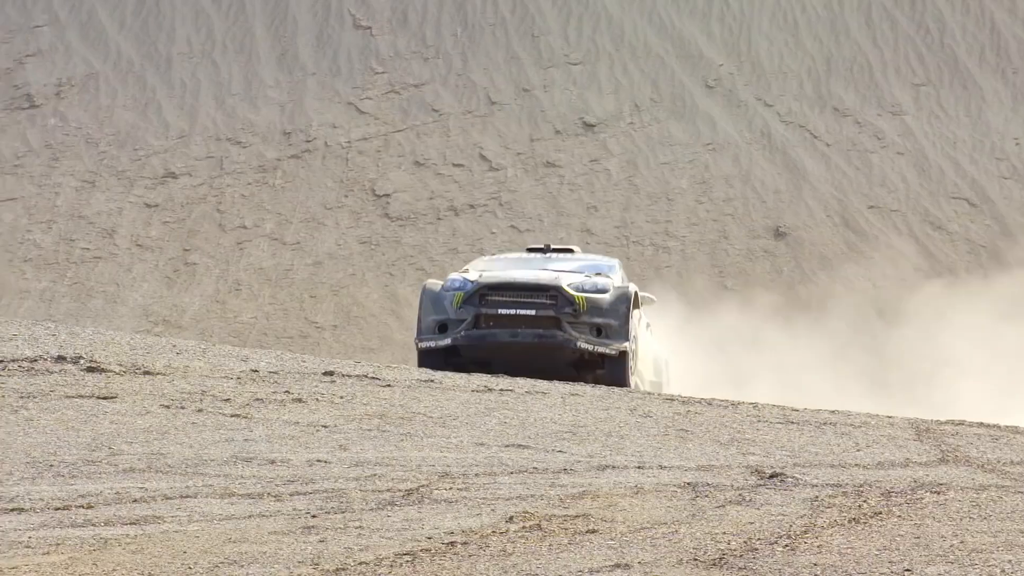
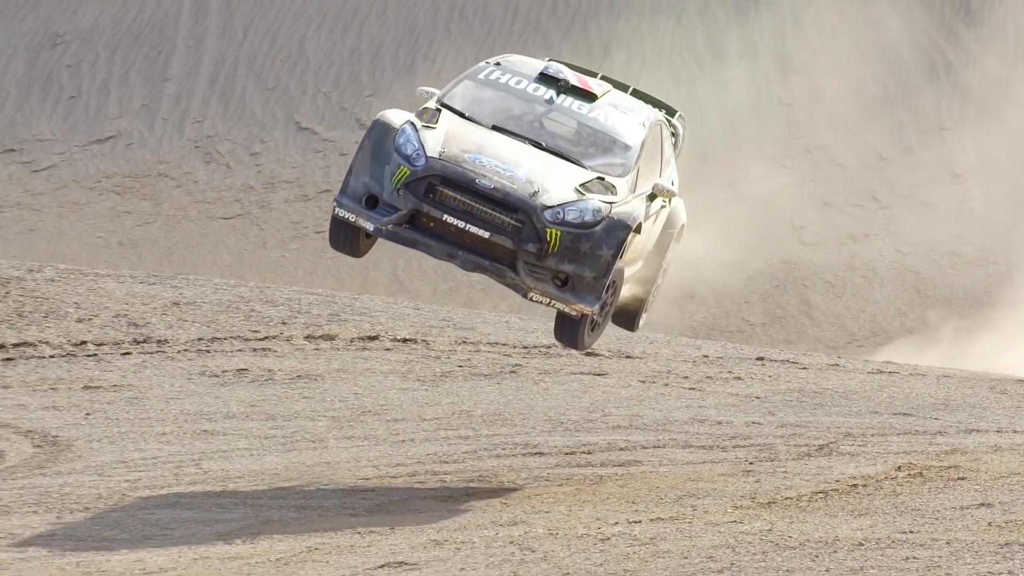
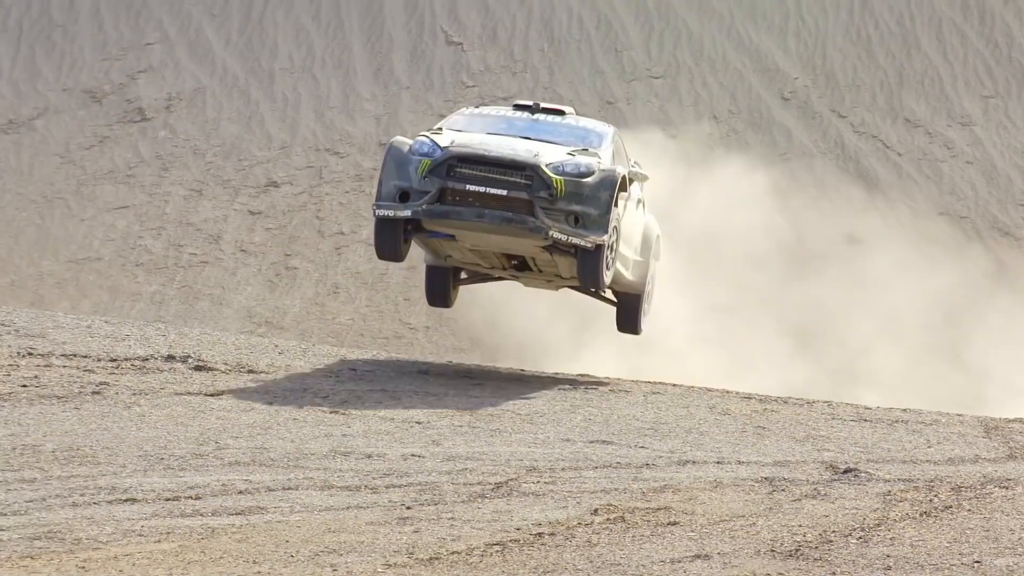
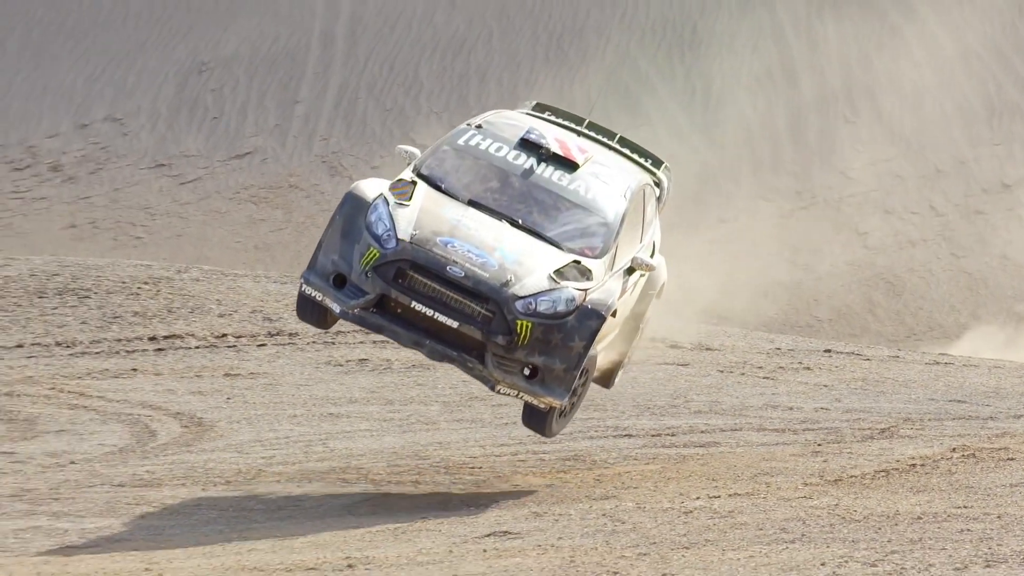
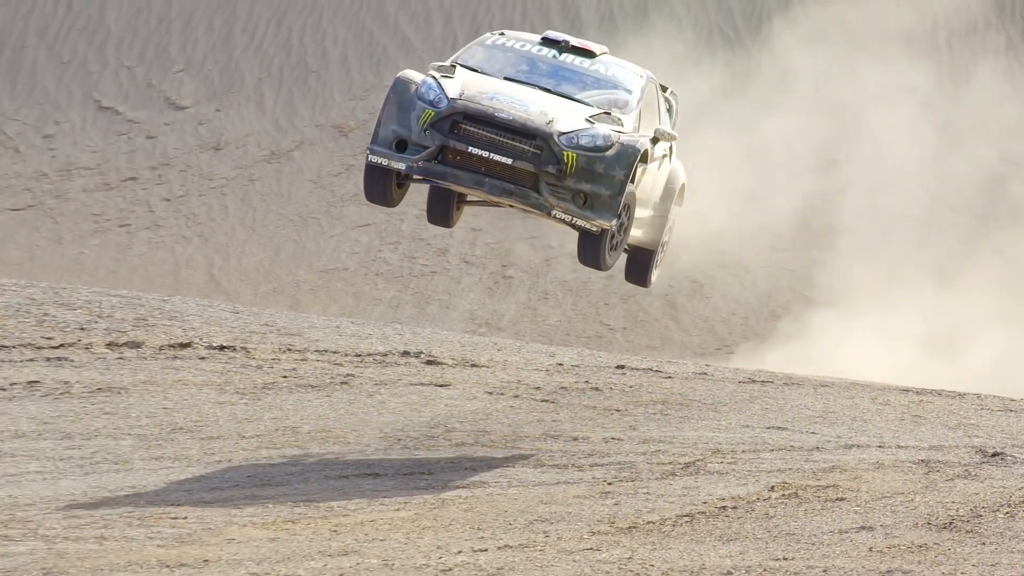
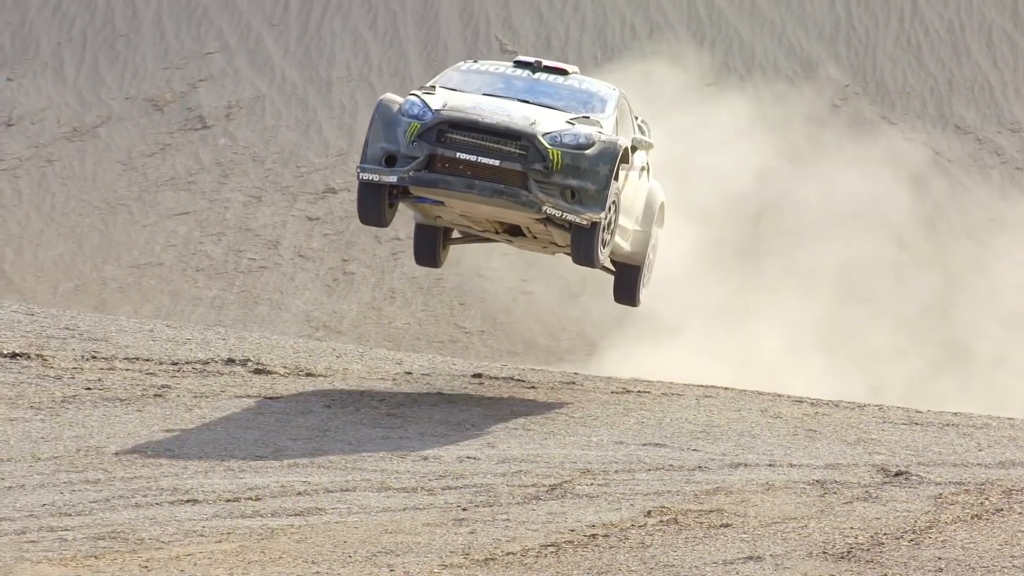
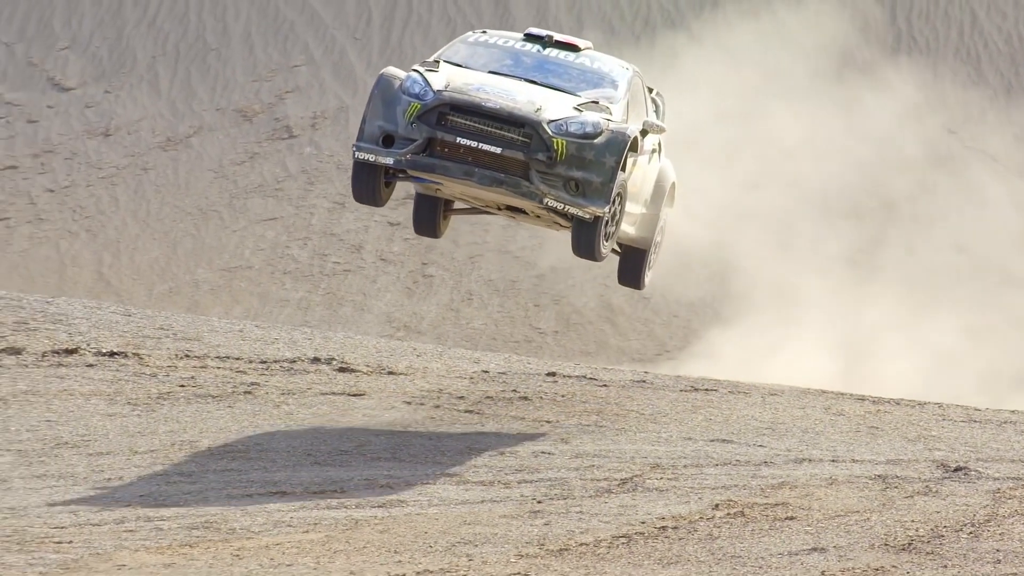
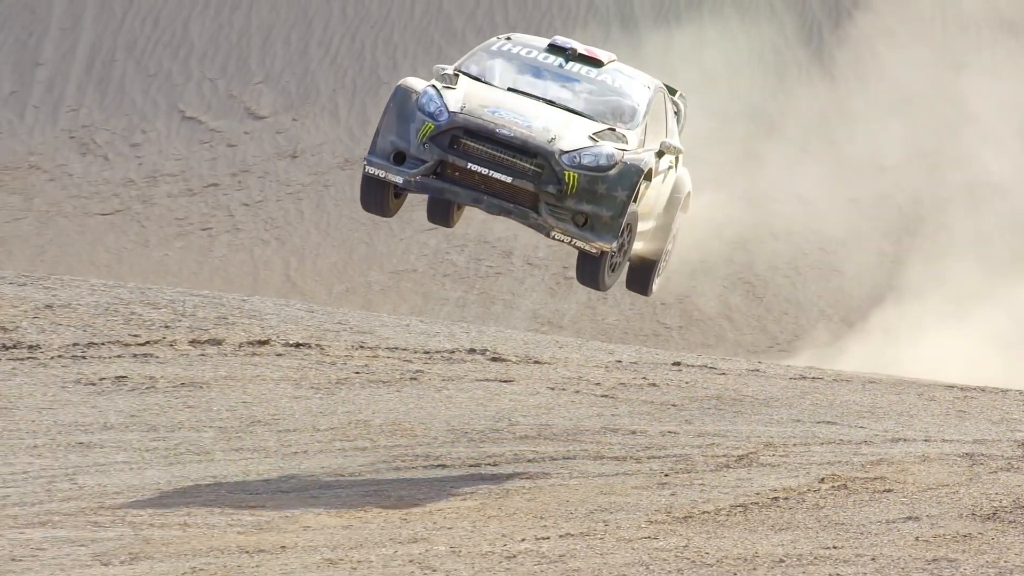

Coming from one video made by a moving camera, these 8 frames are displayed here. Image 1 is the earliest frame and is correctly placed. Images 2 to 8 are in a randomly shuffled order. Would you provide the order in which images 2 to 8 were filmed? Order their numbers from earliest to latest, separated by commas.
3, 6, 7, 5, 8, 2, 4
